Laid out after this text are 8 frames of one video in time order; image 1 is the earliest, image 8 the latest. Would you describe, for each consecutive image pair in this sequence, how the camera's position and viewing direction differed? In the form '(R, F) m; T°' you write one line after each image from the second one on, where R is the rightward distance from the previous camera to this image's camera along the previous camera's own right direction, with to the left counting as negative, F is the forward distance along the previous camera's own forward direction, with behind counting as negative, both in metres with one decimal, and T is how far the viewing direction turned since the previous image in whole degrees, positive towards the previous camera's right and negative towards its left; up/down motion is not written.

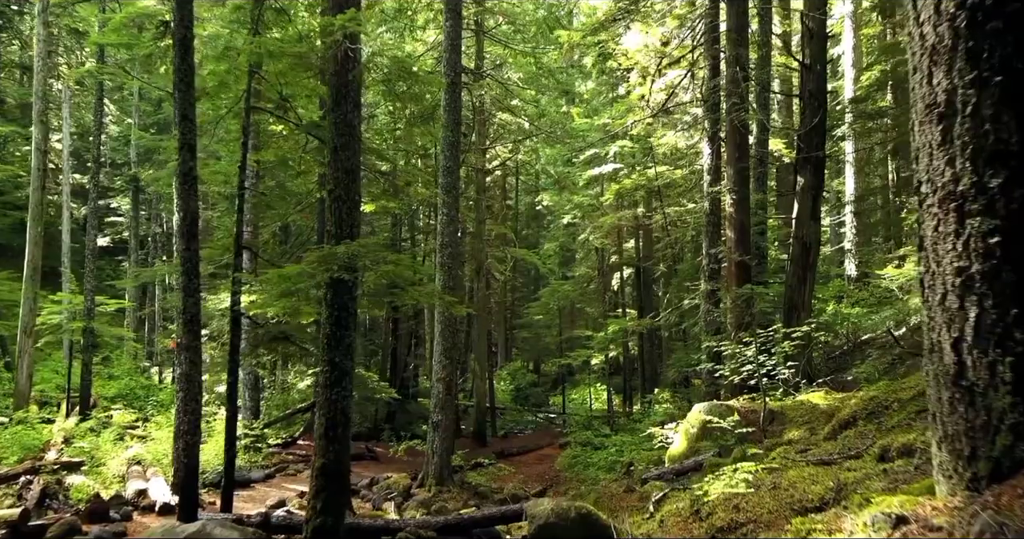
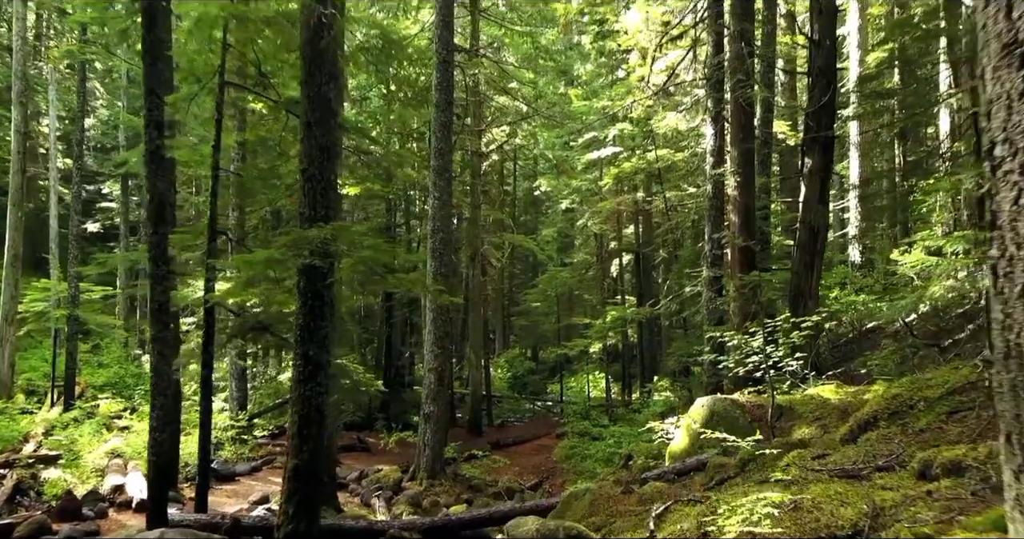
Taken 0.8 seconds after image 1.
(+0.1, +0.5) m; 0°
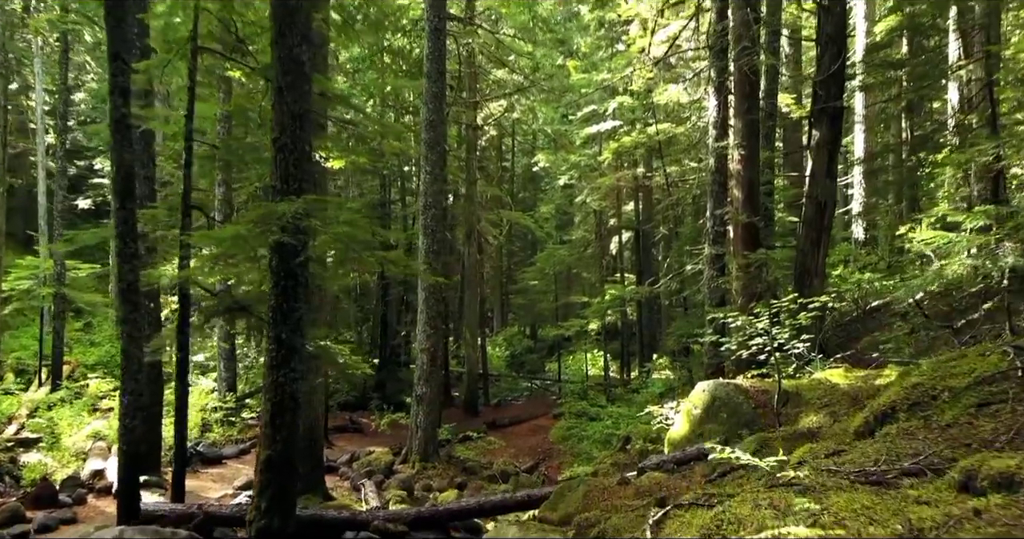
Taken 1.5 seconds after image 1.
(+0.1, +0.4) m; 0°
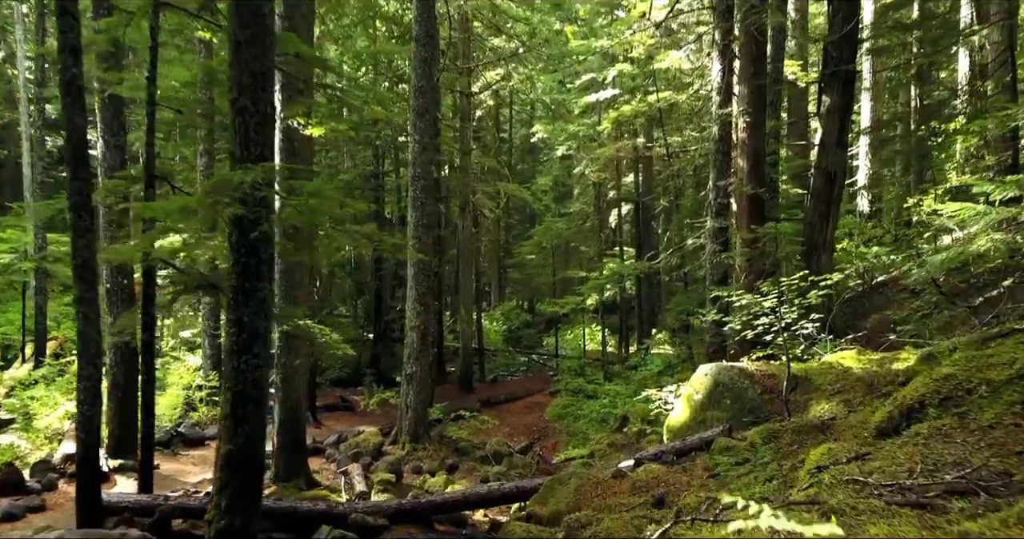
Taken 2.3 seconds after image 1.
(+0.1, +0.5) m; 0°
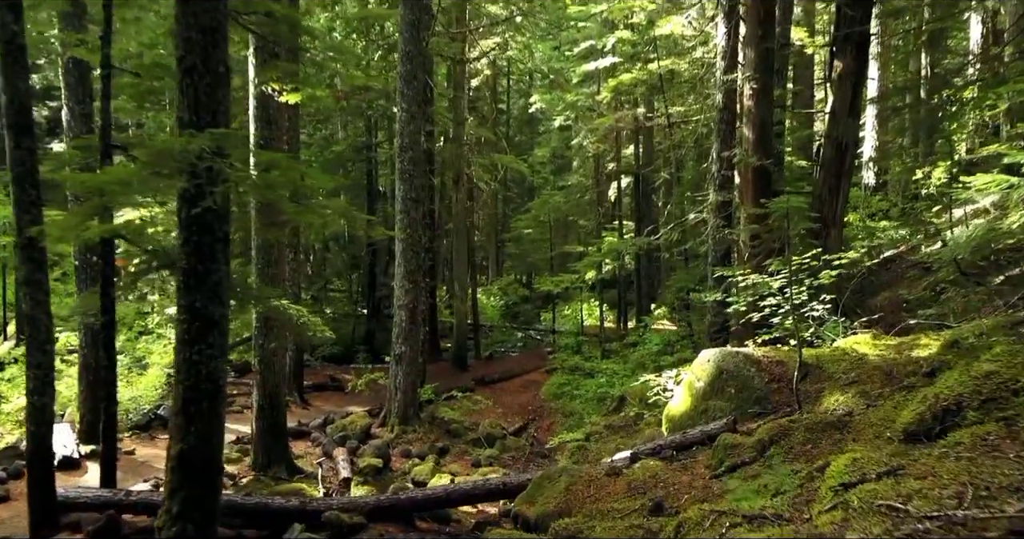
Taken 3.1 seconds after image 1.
(+0.1, +0.5) m; 0°
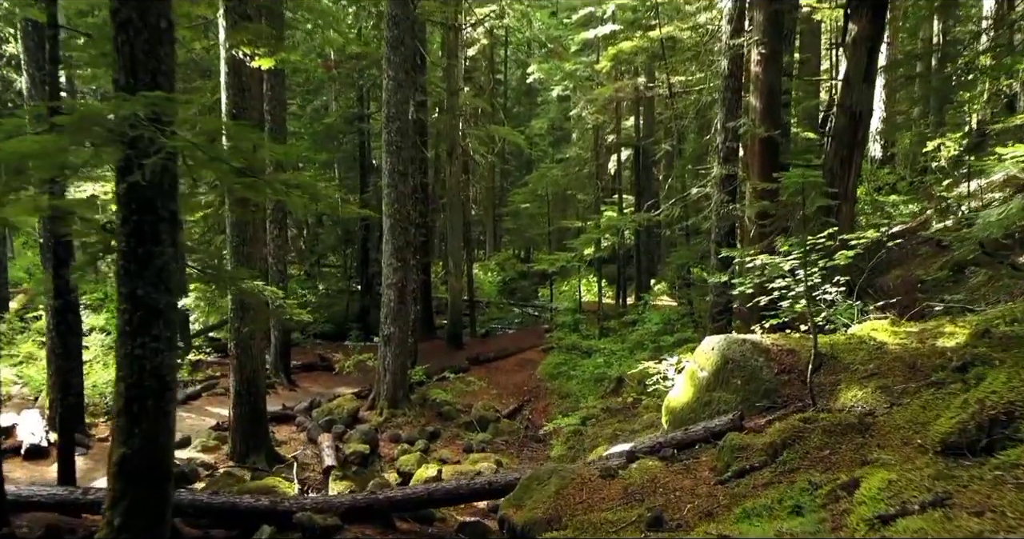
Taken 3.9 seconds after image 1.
(+0.1, +0.5) m; 0°
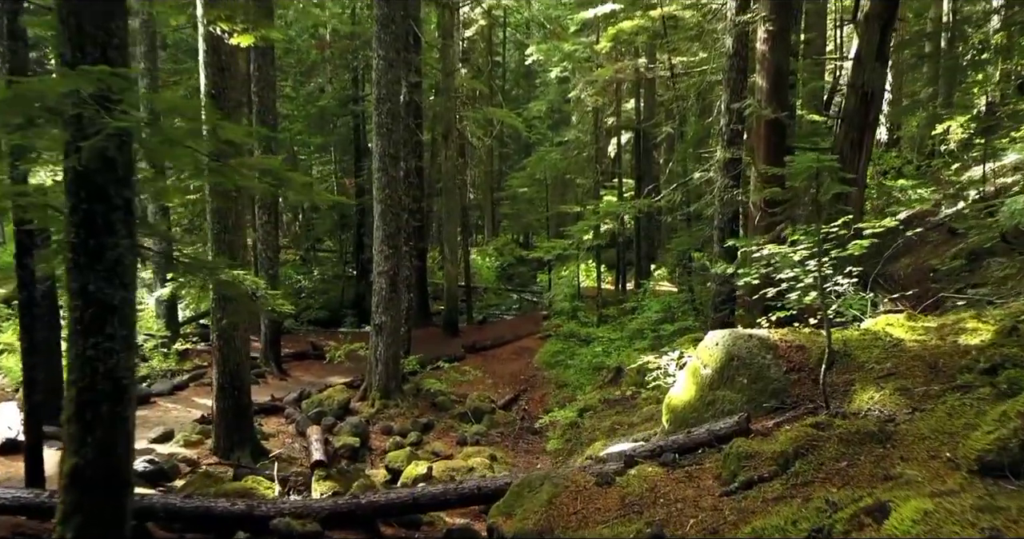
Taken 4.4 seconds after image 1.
(+0.1, +0.4) m; 0°
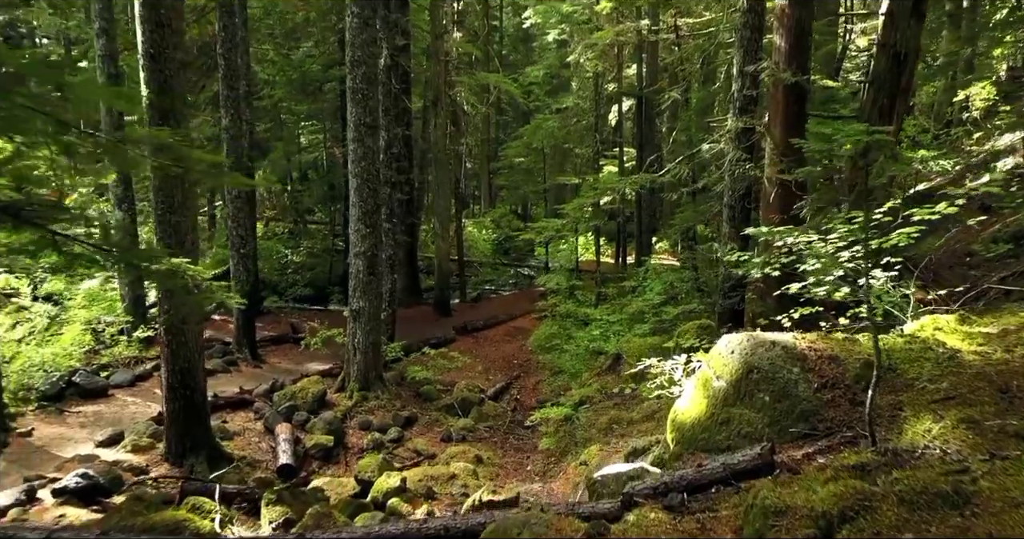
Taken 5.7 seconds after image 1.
(+0.2, +0.9) m; 0°
